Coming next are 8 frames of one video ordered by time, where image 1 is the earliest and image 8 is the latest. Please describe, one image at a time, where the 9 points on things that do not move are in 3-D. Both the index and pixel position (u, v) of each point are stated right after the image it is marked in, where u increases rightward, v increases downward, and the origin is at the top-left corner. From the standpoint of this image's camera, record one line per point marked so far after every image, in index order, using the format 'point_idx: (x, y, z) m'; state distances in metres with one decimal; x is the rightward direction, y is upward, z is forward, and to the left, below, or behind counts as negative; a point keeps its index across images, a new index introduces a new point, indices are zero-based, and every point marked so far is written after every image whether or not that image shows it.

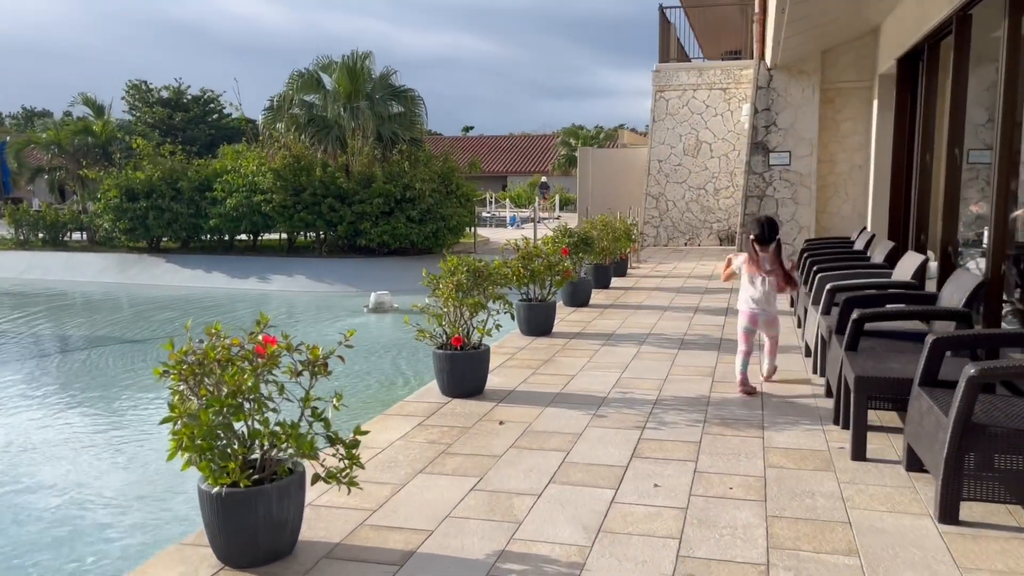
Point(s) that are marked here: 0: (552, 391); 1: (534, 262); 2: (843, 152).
0: (+0.3, -0.7, +5.5) m
1: (+0.2, +0.2, +7.3) m
2: (+5.0, +2.0, +12.1) m
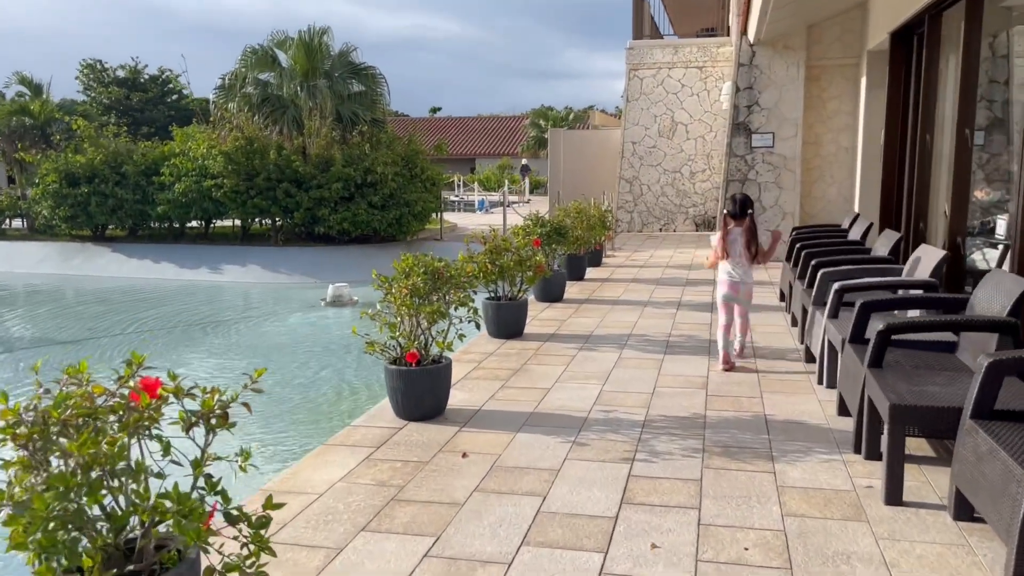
0: (+0.1, -0.7, +4.8) m
1: (-0.1, +0.3, +6.6) m
2: (+4.5, +2.2, +11.5) m
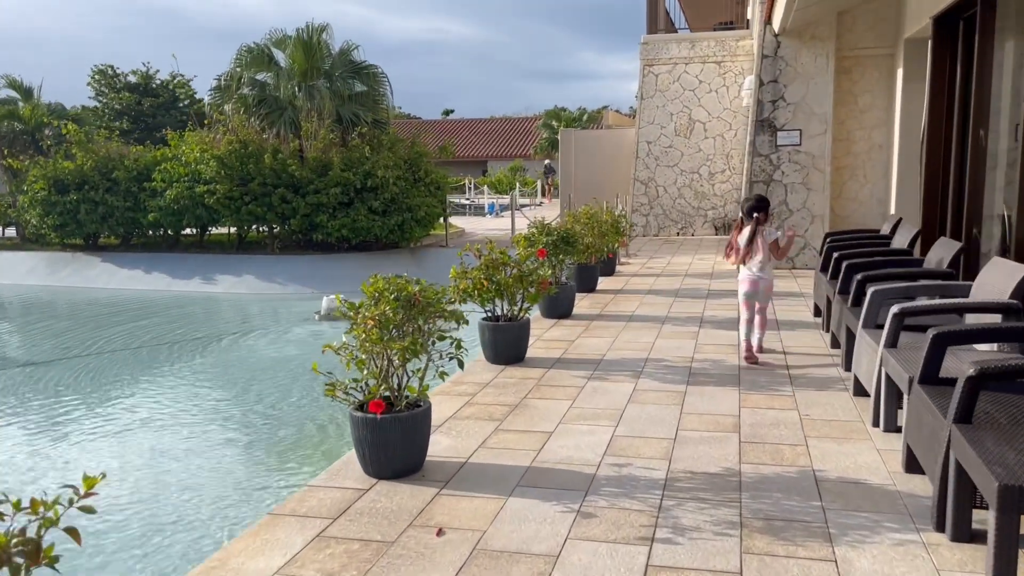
0: (0.0, -0.9, +3.9) m
1: (-0.1, +0.1, +5.7) m
2: (+4.6, +2.1, +10.6) m
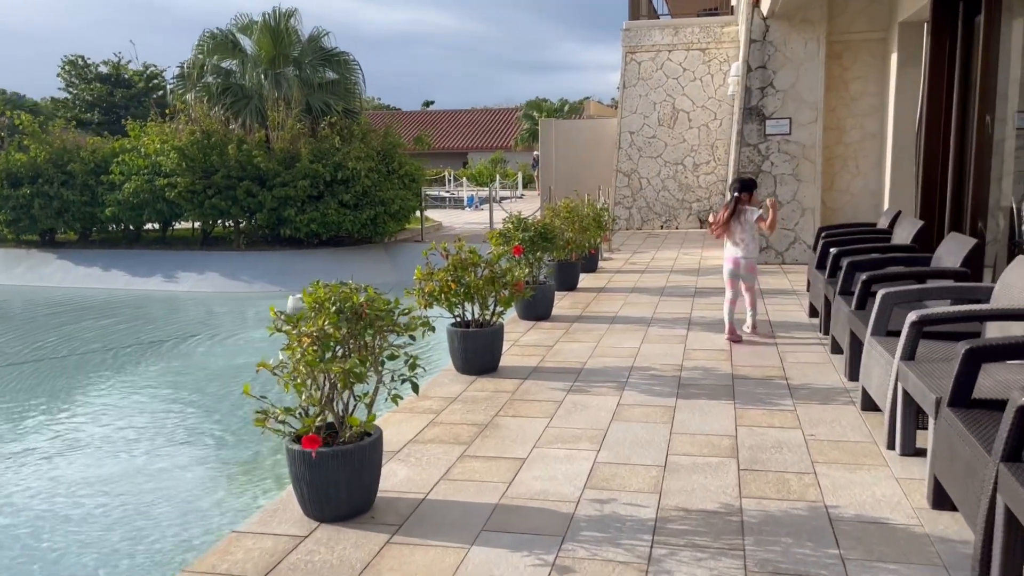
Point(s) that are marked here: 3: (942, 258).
0: (-0.1, -0.9, +3.4) m
1: (-0.3, +0.1, +5.2) m
2: (+4.3, +2.1, +10.1) m
3: (+2.8, +0.2, +5.2) m
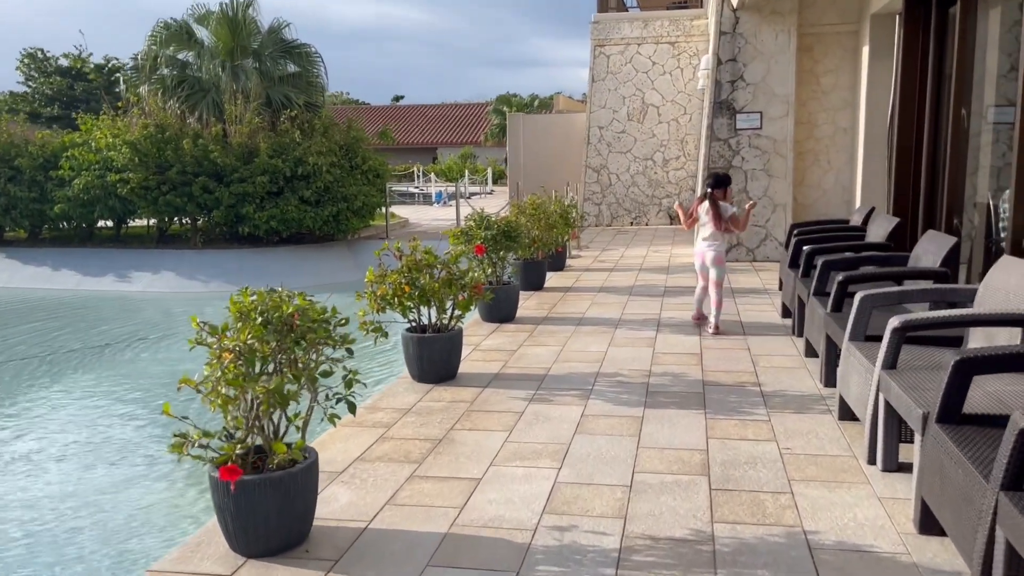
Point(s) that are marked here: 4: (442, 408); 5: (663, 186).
0: (-0.3, -0.9, +3.1) m
1: (-0.5, +0.1, +4.9) m
2: (+3.8, +2.2, +9.9) m
3: (+2.5, +0.2, +5.0) m
4: (-0.4, -0.7, +4.6) m
5: (+3.0, +2.0, +15.7) m
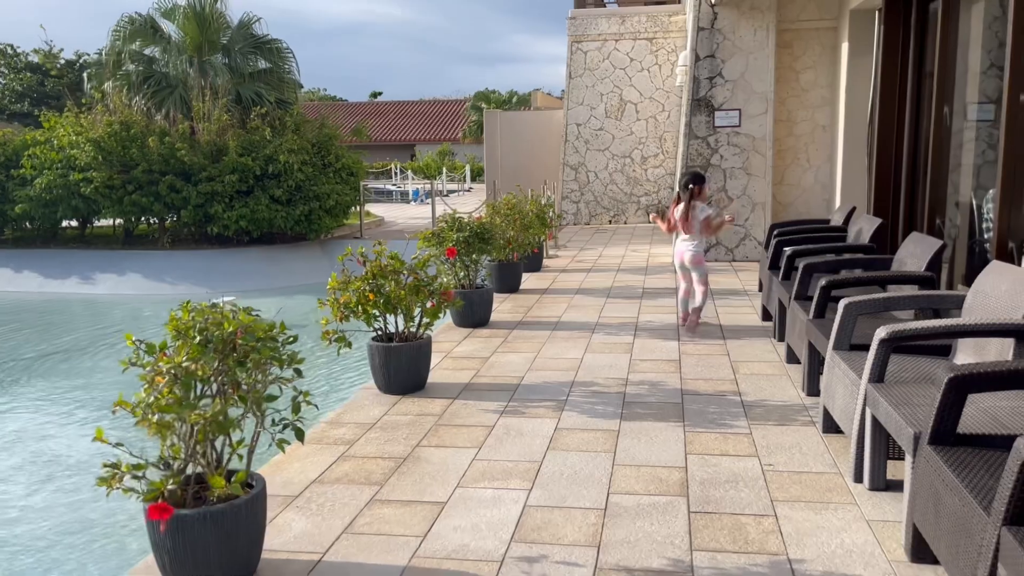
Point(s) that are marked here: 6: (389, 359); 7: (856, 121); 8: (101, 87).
0: (-0.4, -1.0, +2.9) m
1: (-0.7, 0.0, +4.6) m
2: (+3.5, +2.2, +9.8) m
3: (+2.4, +0.2, +4.8) m
4: (-0.6, -0.7, +4.3) m
5: (+2.5, +2.0, +15.6) m
6: (-0.7, -0.4, +4.7) m
7: (+3.8, +1.8, +8.9) m
8: (-6.8, +3.3, +13.3) m
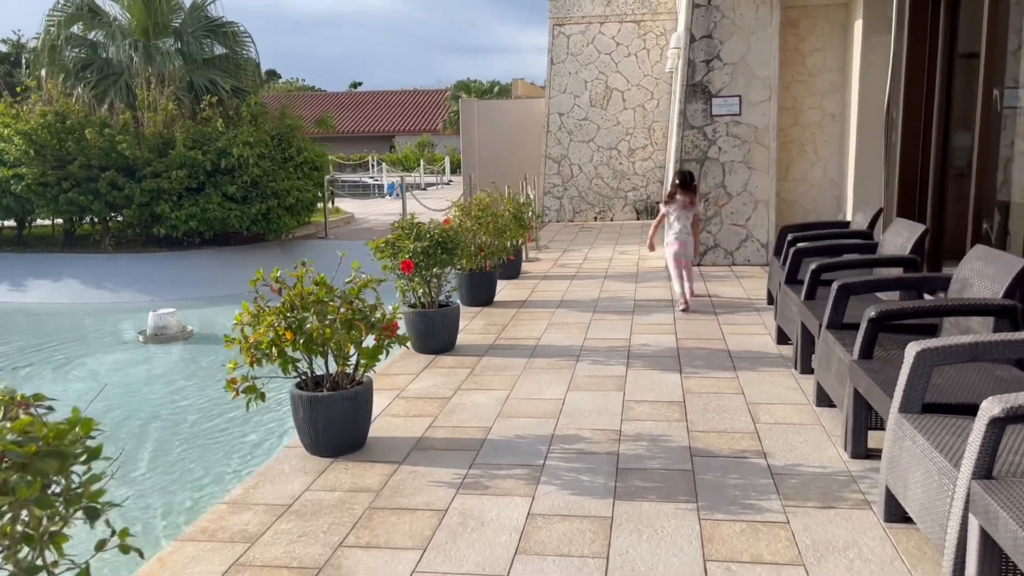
0: (-0.6, -1.1, +1.8) m
1: (-0.9, -0.1, +3.6) m
2: (+3.3, +2.1, +8.8) m
3: (+2.2, 0.0, +3.8) m
4: (-0.7, -0.9, +3.3) m
5: (+2.1, +2.0, +14.5) m
6: (-0.9, -0.6, +3.7) m
7: (+3.5, +1.8, +7.9) m
8: (-7.1, +3.2, +12.1) m
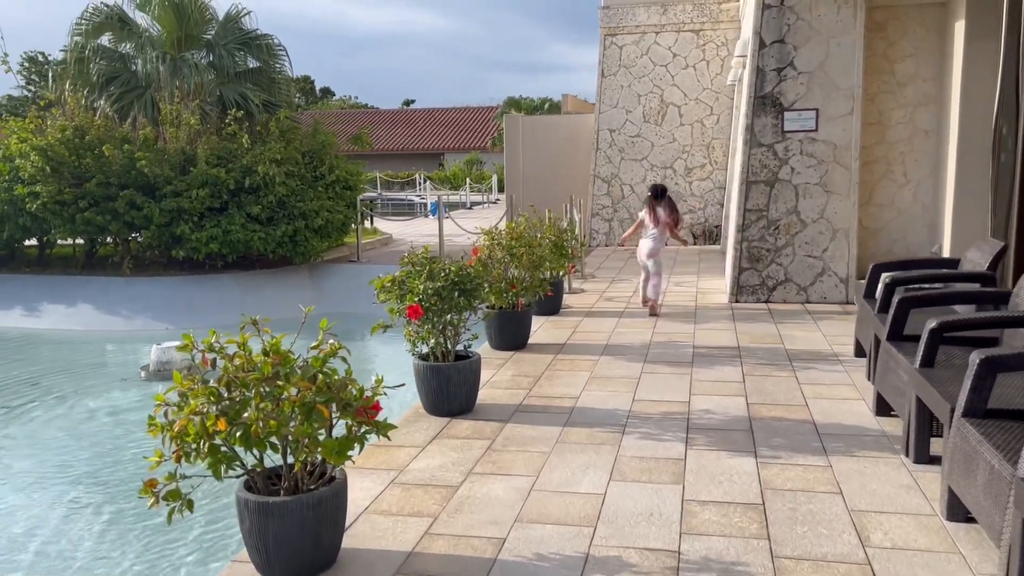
0: (-0.6, -1.3, +0.9) m
1: (-0.8, -0.3, +2.6) m
2: (+3.7, +1.7, +7.6) m
3: (+2.2, -0.2, +2.7) m
4: (-0.7, -1.1, +2.3) m
5: (+2.9, +1.5, +13.4) m
6: (-0.8, -0.8, +2.7) m
7: (+3.9, +1.4, +6.7) m
8: (-6.5, +2.9, +11.6) m
